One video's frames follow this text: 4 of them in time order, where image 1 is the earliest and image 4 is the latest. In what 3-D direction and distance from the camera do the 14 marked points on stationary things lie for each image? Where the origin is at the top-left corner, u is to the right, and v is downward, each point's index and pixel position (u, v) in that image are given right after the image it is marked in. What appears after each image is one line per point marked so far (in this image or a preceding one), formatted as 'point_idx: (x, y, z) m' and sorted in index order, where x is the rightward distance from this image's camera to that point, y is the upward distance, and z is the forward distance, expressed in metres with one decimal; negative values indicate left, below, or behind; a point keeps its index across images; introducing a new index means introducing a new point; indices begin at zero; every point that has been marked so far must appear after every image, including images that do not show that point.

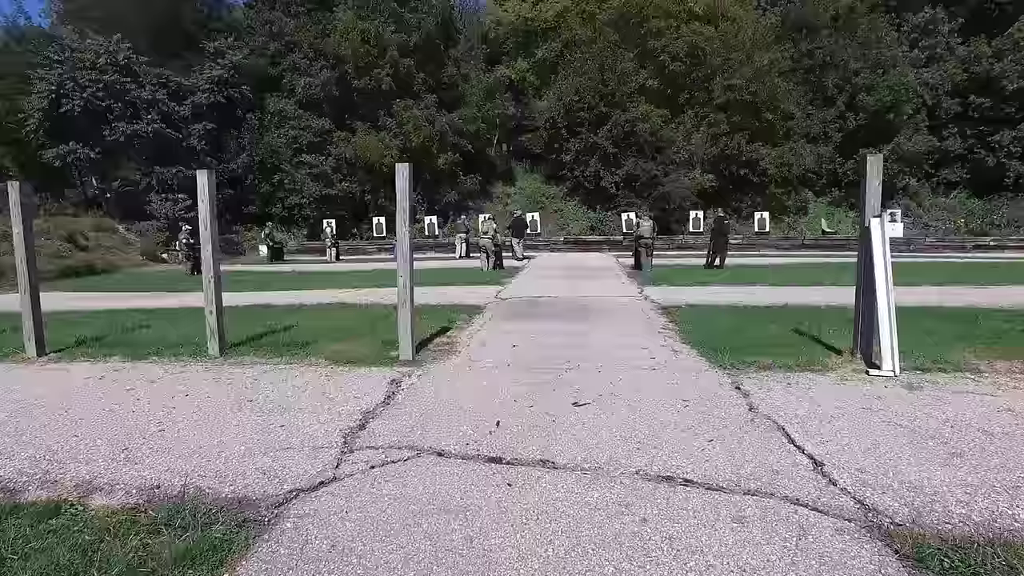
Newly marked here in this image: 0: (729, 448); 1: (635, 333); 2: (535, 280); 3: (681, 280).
0: (+1.5, -1.1, +4.2) m
1: (+1.7, -0.6, +8.6) m
2: (+0.6, +0.2, +15.8) m
3: (+4.4, +0.2, +16.0) m
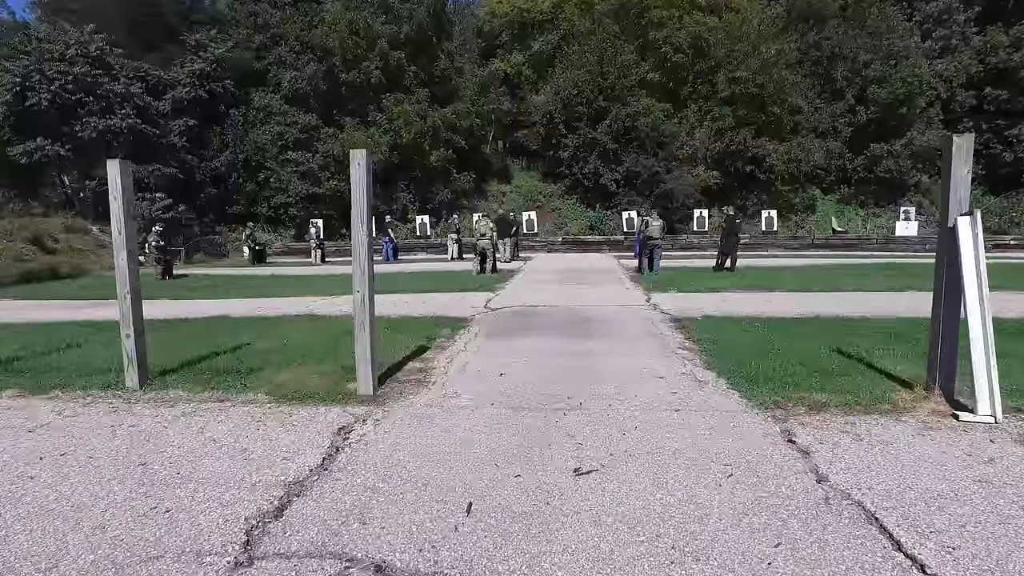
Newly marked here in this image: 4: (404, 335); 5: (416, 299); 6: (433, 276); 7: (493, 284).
0: (+1.4, -1.3, +2.8) m
1: (+1.6, -0.8, +7.2) m
2: (+0.4, 0.0, +14.4) m
3: (+4.2, +0.1, +14.7) m
4: (-1.6, -0.7, +8.7) m
5: (-2.0, -0.3, +12.8) m
6: (-2.4, +0.4, +18.8) m
7: (-0.5, +0.1, +15.4) m
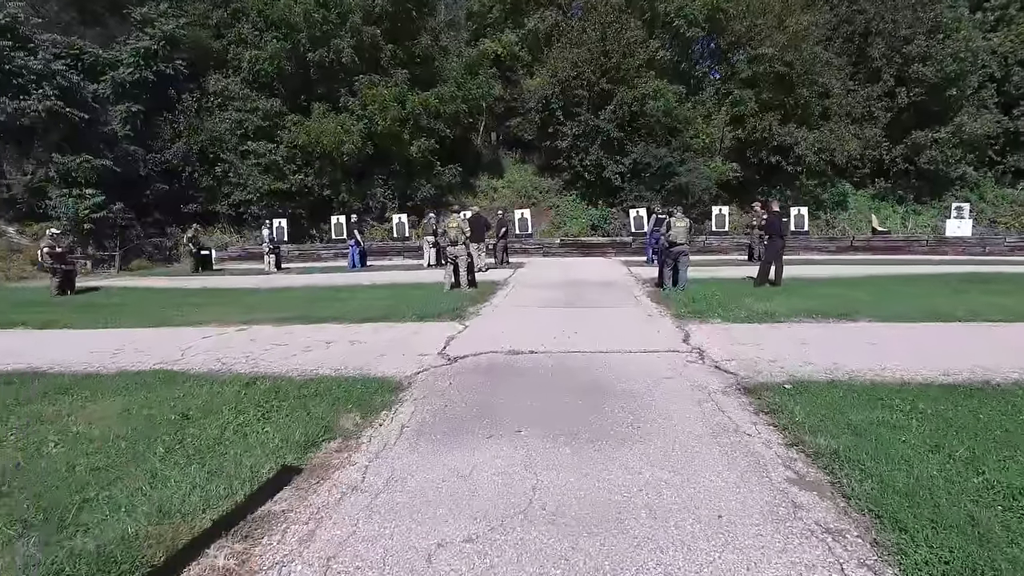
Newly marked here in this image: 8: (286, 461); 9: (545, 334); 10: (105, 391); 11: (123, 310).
0: (+1.0, -1.7, -1.1) m
1: (+1.2, -1.2, +3.3) m
2: (0.0, -0.4, +10.5) m
3: (+3.9, -0.3, +10.7) m
4: (-1.9, -1.1, +4.8) m
5: (-2.4, -0.7, +8.9) m
6: (-2.8, 0.0, +14.9) m
7: (-0.9, -0.3, +11.4) m
8: (-1.6, -1.2, +4.4) m
9: (+0.5, -0.6, +8.5) m
10: (-4.0, -1.0, +6.2) m
11: (-8.4, -0.5, +13.4) m
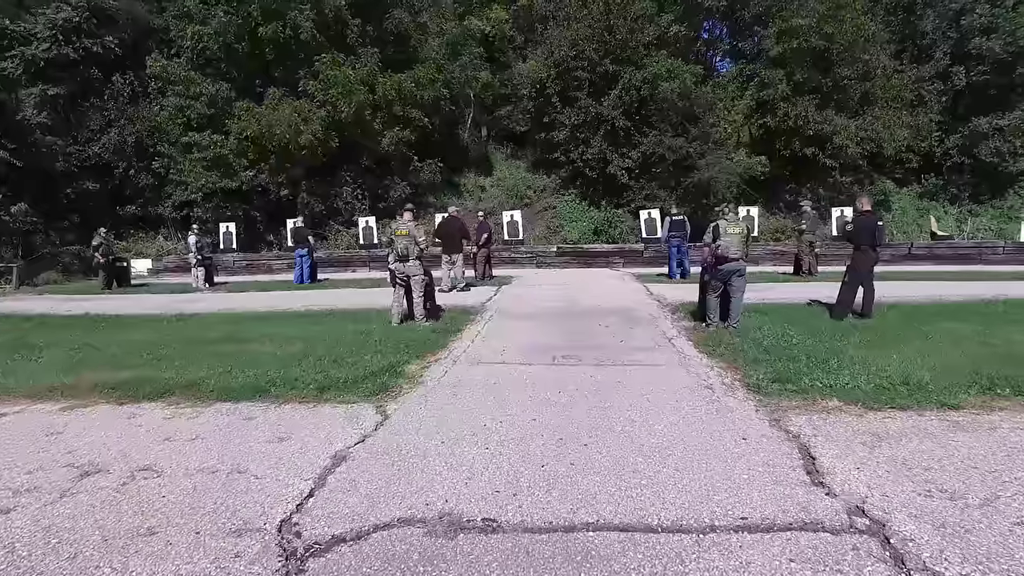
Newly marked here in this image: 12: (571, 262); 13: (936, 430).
0: (+0.7, -2.2, -5.4) m
1: (+0.9, -1.7, -0.9) m
2: (-0.3, -0.9, +6.3) m
3: (+3.5, -0.8, +6.5) m
4: (-2.3, -1.6, +0.6) m
5: (-2.7, -1.2, +4.6) m
6: (-3.2, -0.6, +10.6) m
7: (-1.2, -0.8, +7.2) m
8: (-1.9, -1.7, +0.1) m
9: (+0.1, -1.1, +4.3) m
10: (-4.4, -1.5, +1.9) m
11: (-8.8, -1.0, +9.1) m
12: (+1.9, +0.8, +19.2) m
13: (+3.3, -1.1, +4.7) m
